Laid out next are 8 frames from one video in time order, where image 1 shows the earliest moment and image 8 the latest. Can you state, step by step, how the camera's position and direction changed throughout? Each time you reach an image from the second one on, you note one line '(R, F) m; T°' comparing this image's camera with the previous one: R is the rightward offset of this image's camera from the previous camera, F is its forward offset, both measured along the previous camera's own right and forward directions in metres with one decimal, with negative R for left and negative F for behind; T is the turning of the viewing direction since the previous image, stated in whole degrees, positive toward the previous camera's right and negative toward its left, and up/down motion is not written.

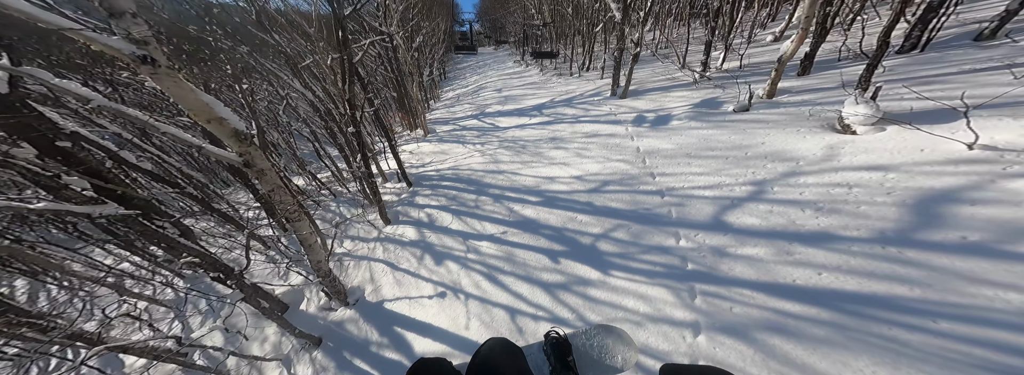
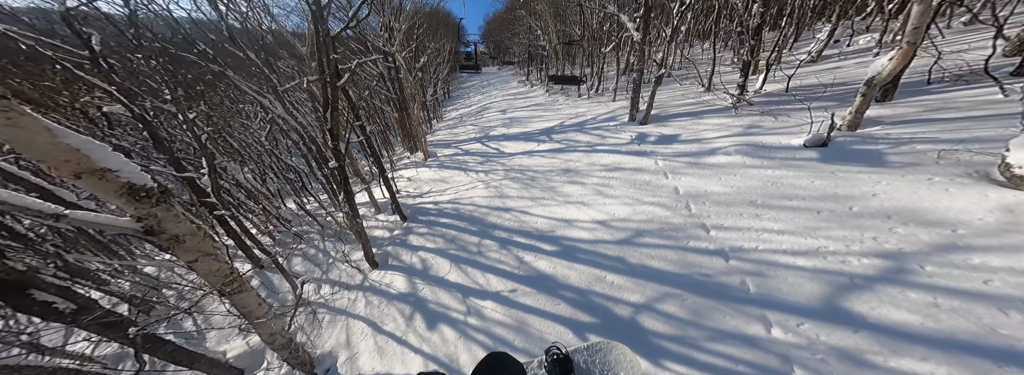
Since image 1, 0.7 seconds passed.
(-0.1, +0.6) m; 0°
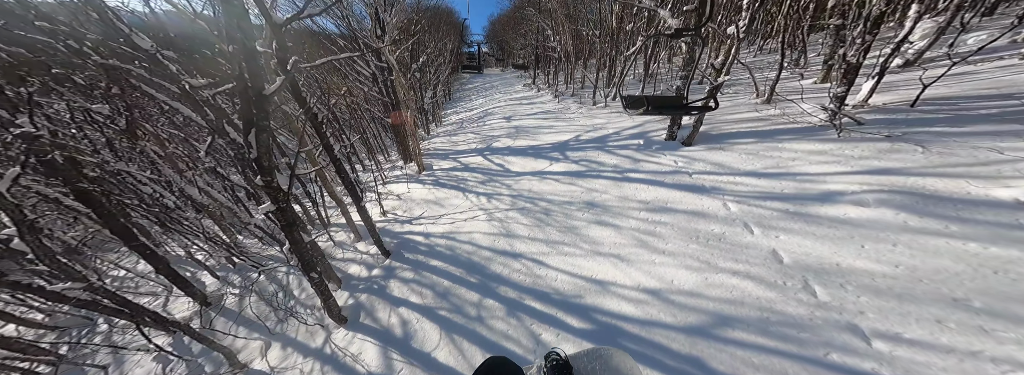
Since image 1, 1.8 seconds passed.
(-0.1, +0.9) m; 0°
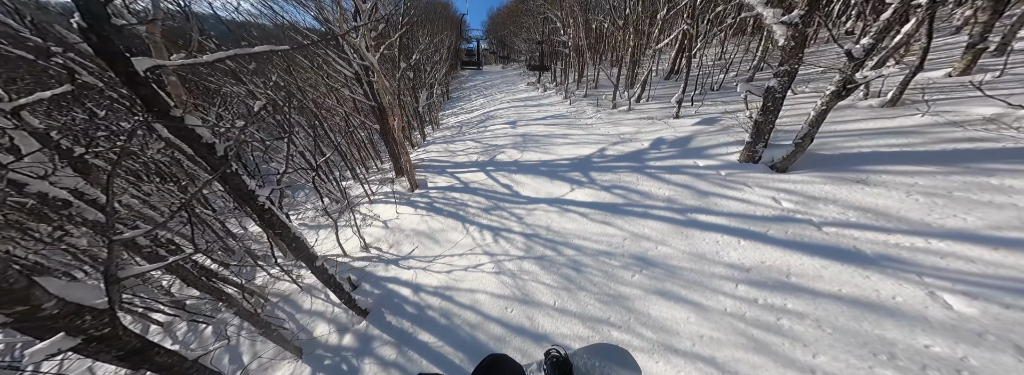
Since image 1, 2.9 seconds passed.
(-0.2, +1.0) m; 0°
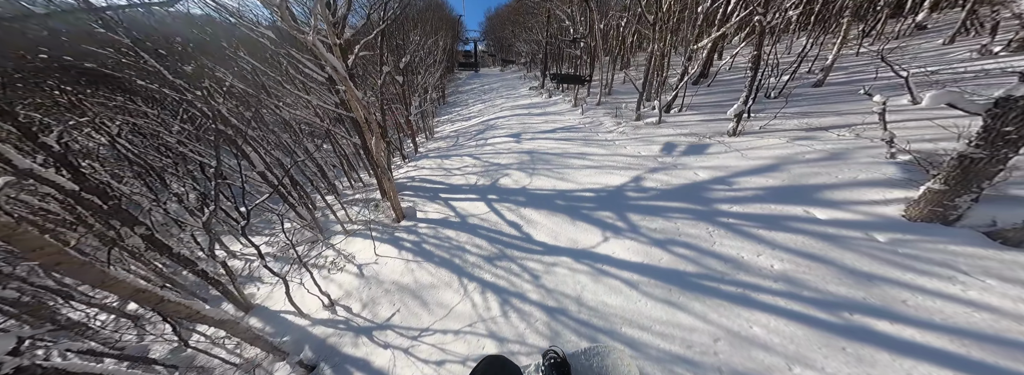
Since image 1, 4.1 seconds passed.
(-0.2, +0.9) m; +1°
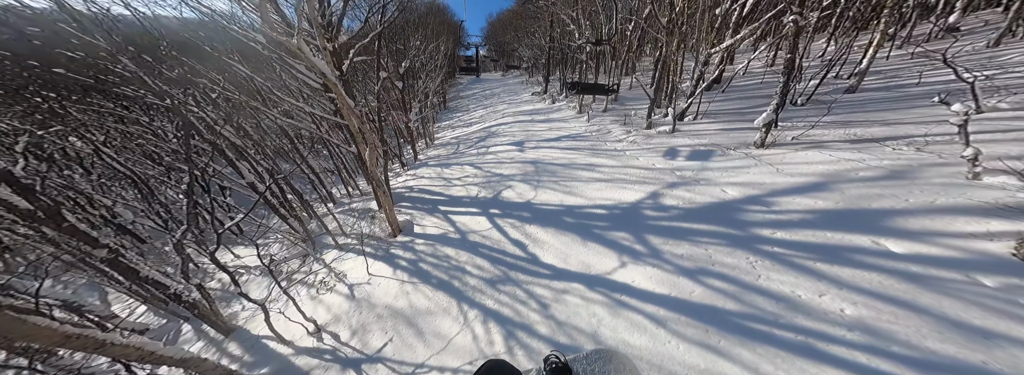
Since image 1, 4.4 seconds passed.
(0.0, +0.3) m; 0°
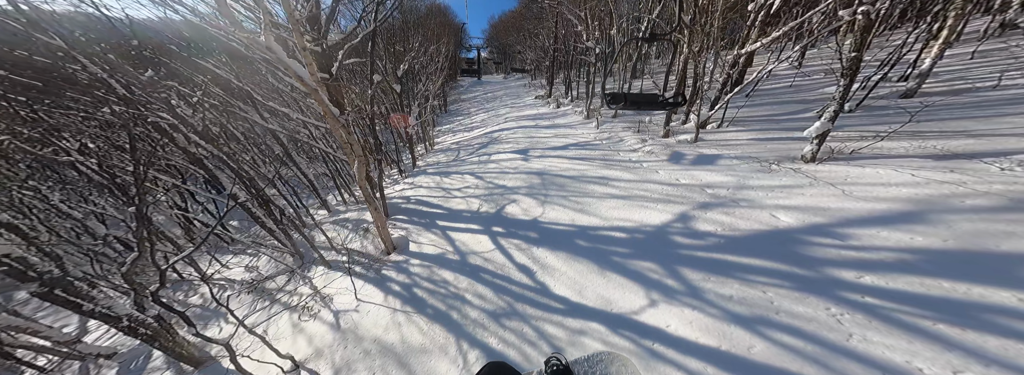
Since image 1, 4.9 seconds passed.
(-0.1, +0.4) m; 0°
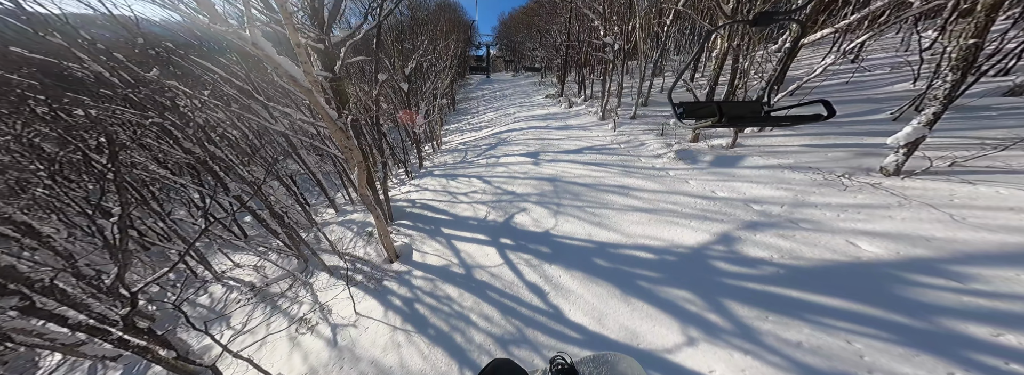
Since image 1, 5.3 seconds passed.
(0.0, +0.3) m; -2°
